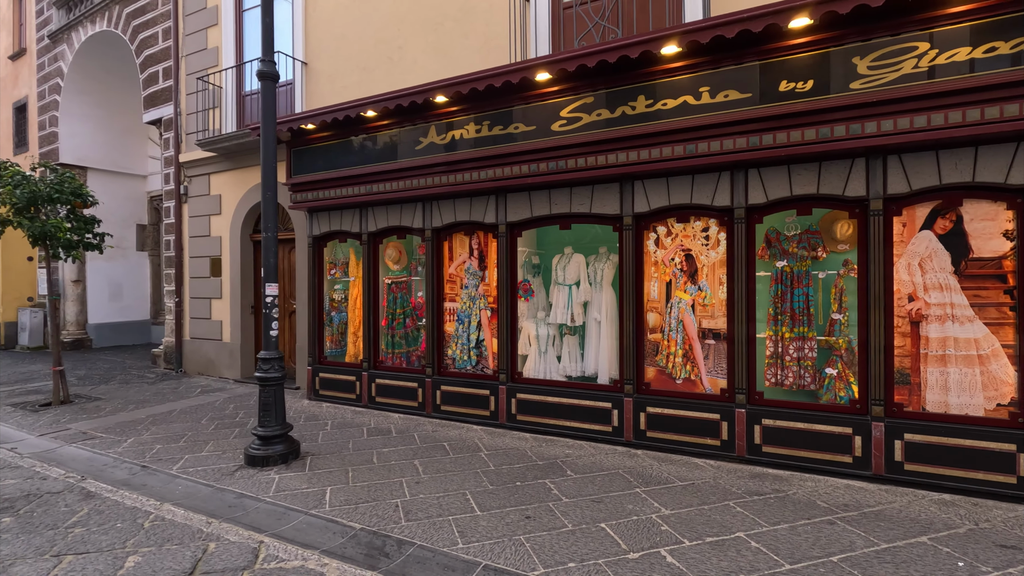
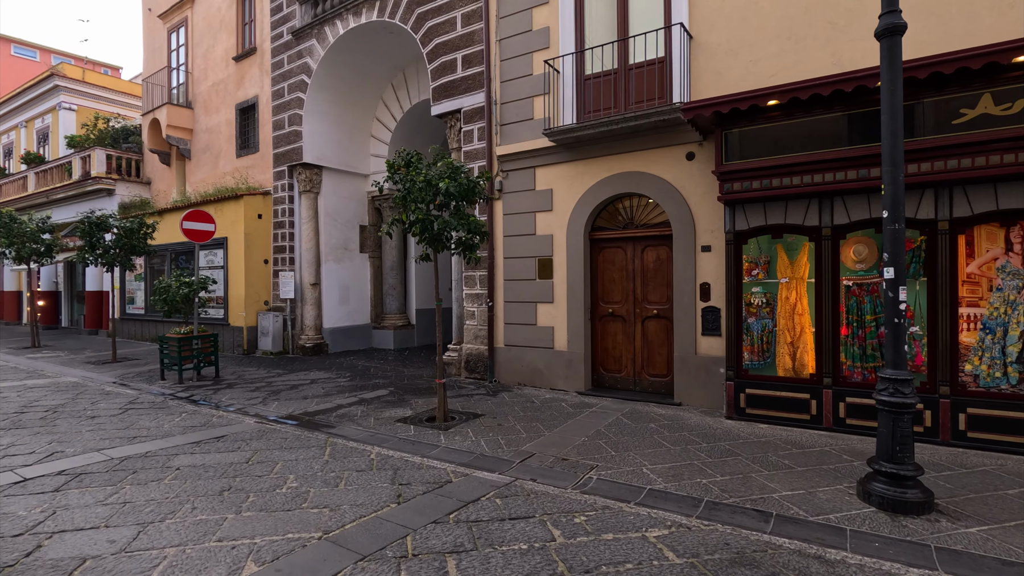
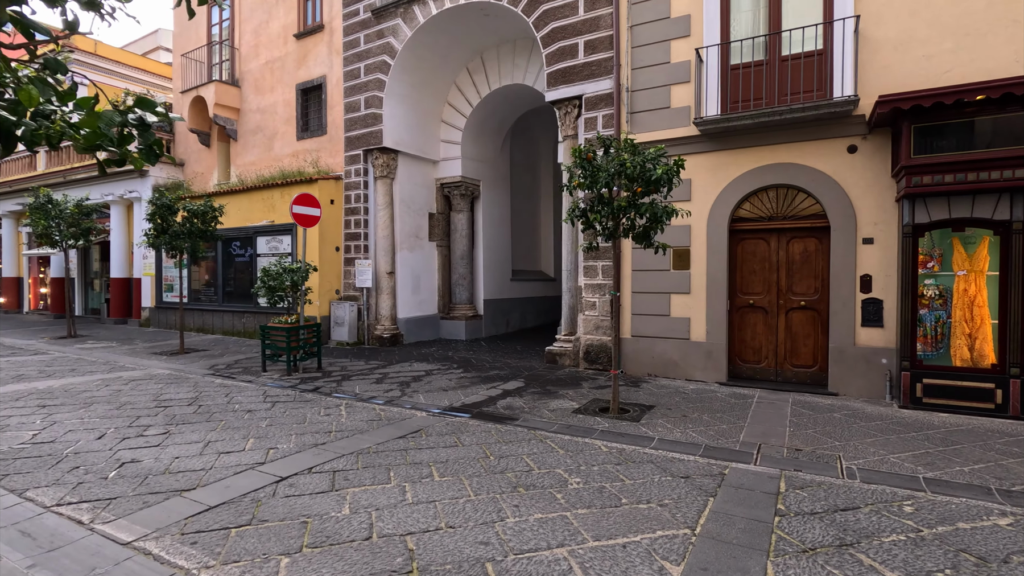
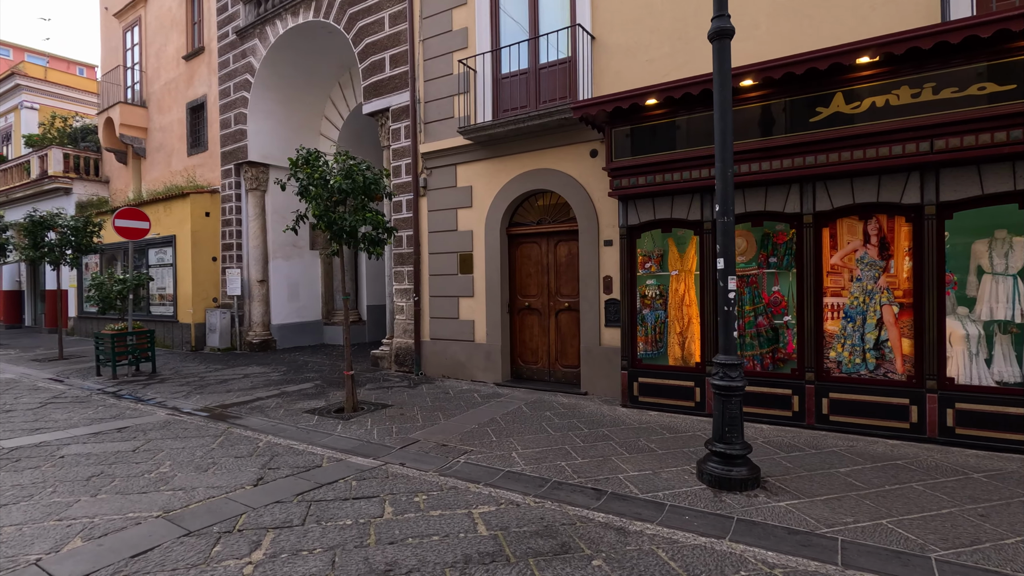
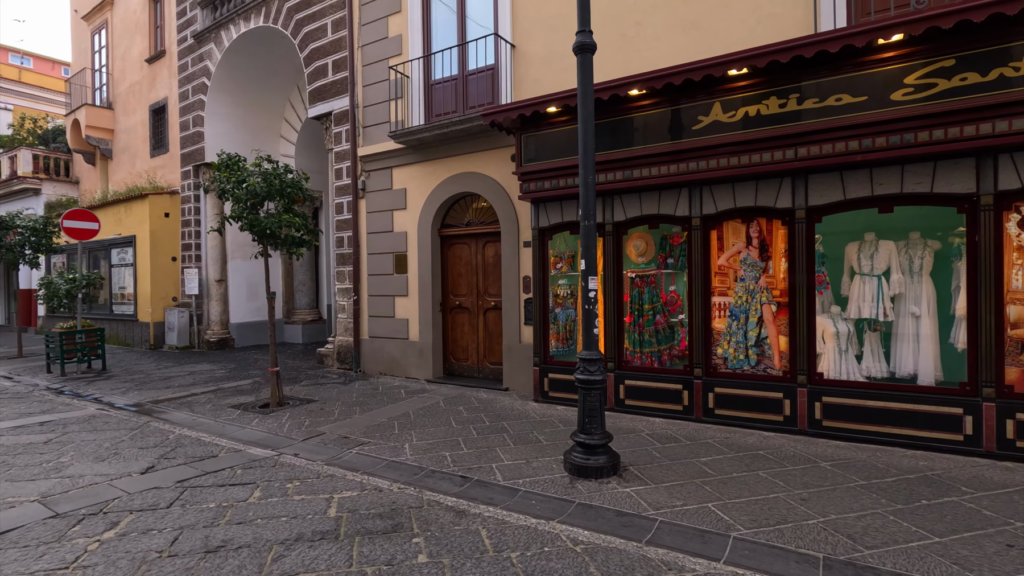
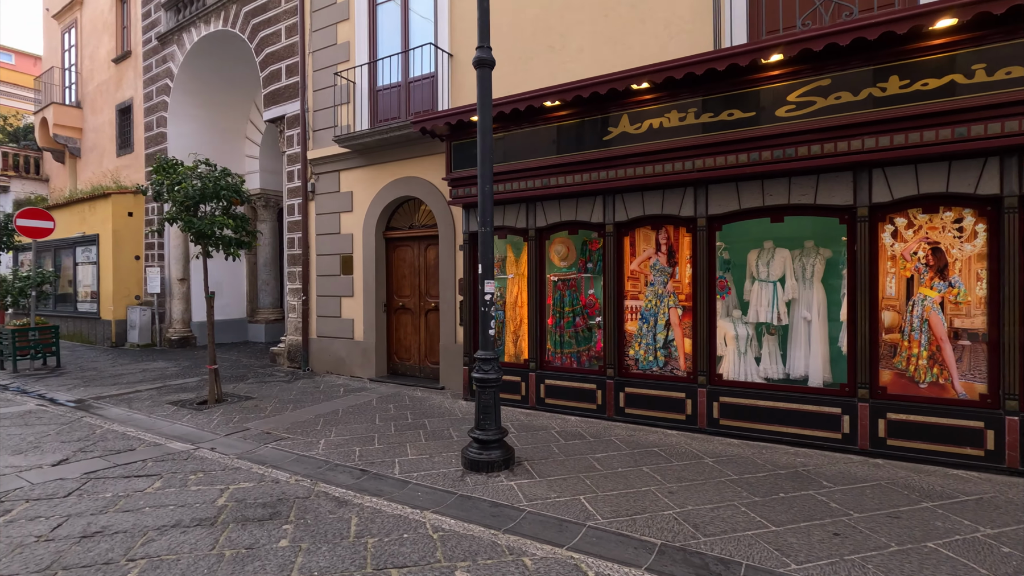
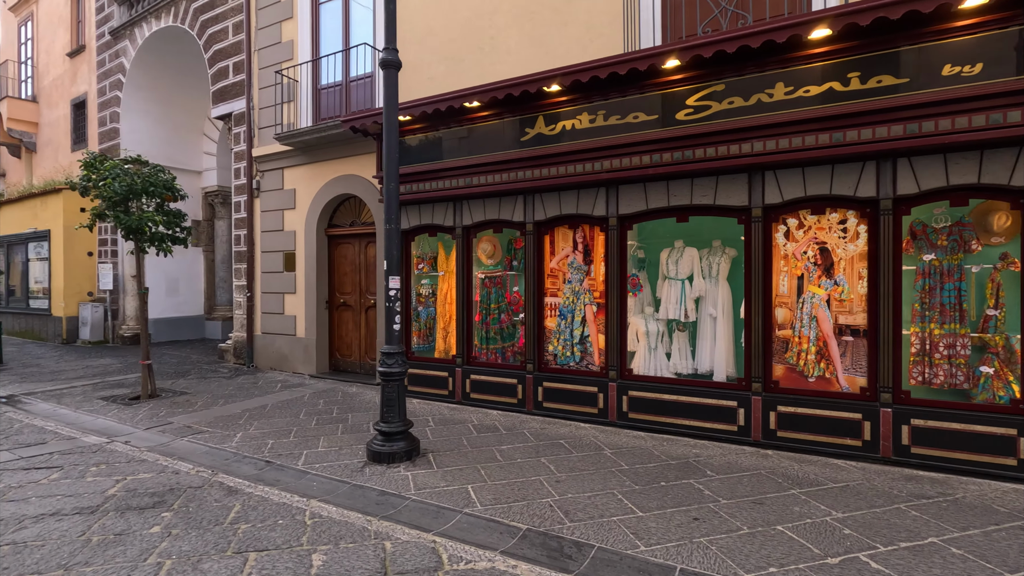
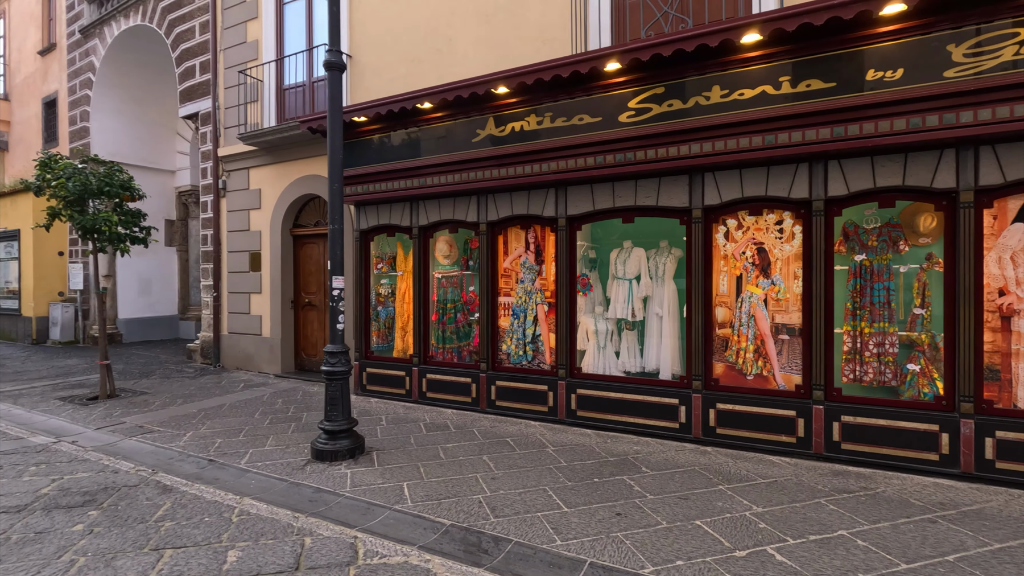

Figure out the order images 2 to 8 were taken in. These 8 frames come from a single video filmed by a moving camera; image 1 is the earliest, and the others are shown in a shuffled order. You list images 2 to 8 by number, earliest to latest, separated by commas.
8, 7, 6, 5, 4, 2, 3
